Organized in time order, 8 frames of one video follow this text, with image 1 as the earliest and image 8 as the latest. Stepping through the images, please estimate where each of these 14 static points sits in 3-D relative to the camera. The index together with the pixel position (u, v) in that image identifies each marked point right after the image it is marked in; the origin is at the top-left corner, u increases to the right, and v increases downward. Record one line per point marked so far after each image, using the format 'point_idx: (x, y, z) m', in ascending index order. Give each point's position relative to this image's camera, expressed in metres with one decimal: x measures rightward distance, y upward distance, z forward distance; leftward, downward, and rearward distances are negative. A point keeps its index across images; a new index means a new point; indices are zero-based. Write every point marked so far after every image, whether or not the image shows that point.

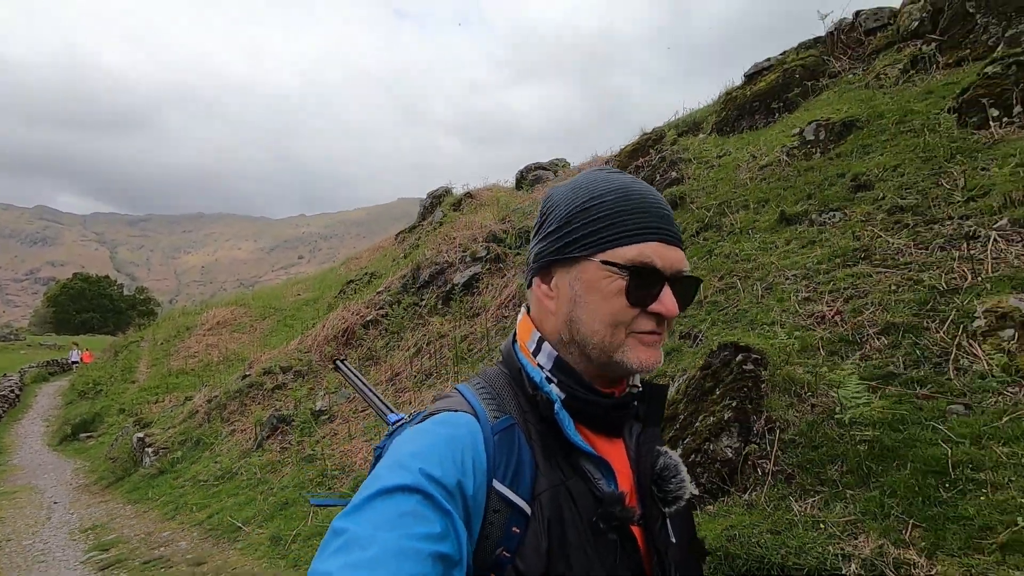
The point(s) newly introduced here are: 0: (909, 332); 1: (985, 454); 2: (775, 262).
0: (+2.5, -0.3, +3.3) m
1: (+2.1, -0.7, +2.4) m
2: (+2.4, +0.2, +4.8) m
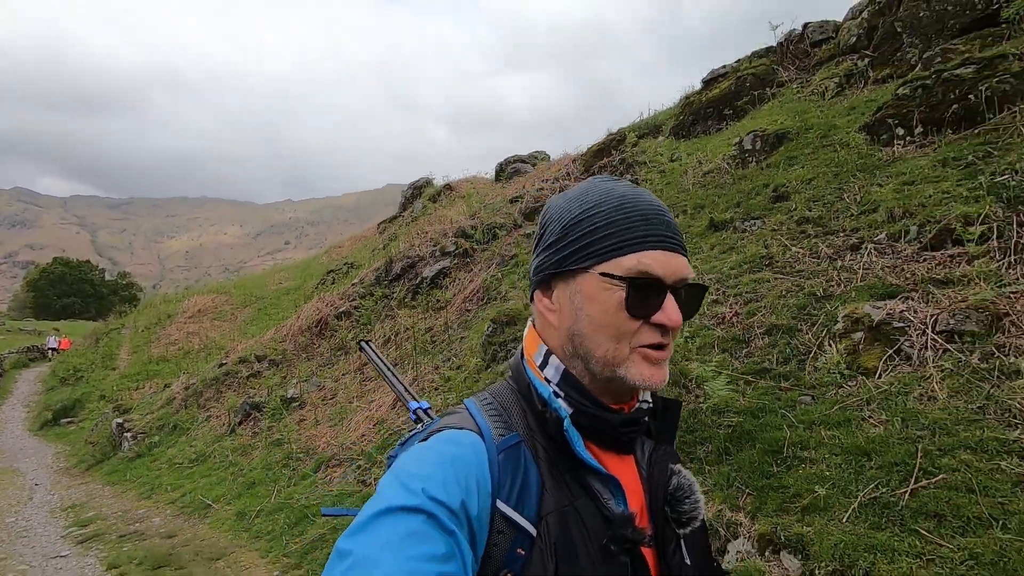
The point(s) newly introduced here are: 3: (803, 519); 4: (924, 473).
0: (+2.0, -0.3, +3.8) m
1: (+1.6, -0.8, +2.9) m
2: (+1.8, +0.2, +5.3) m
3: (+1.3, -1.1, +2.6) m
4: (+1.8, -0.8, +2.6) m
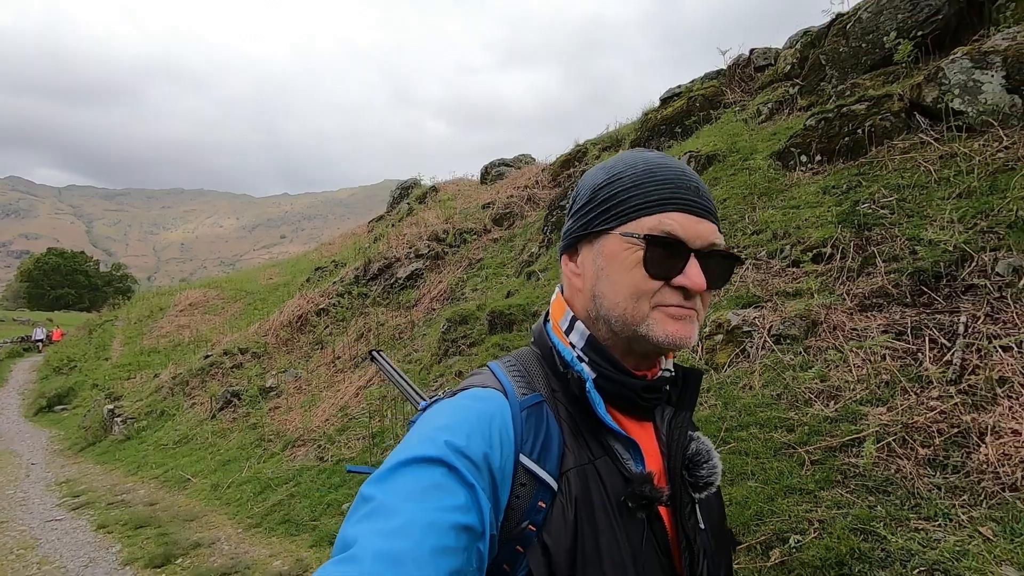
0: (+1.3, -0.4, +4.6) m
1: (+1.0, -0.9, +3.7) m
2: (+1.2, +0.1, +6.1) m
3: (+0.6, -1.2, +3.4) m
4: (+1.2, -0.9, +3.3) m
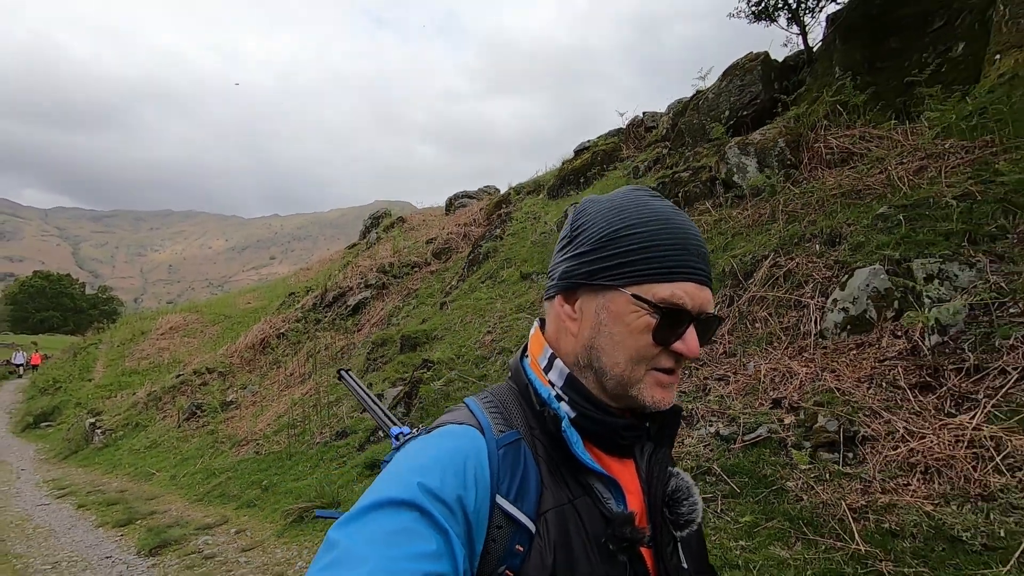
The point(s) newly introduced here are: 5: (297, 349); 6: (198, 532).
0: (-0.1, -0.7, +6.3) m
1: (-0.4, -1.2, +5.4) m
2: (-0.2, -0.3, +7.8) m
3: (-0.7, -1.5, +5.0) m
4: (-0.2, -1.2, +5.0) m
5: (-4.7, -1.3, +11.7) m
6: (-3.0, -2.3, +5.1) m
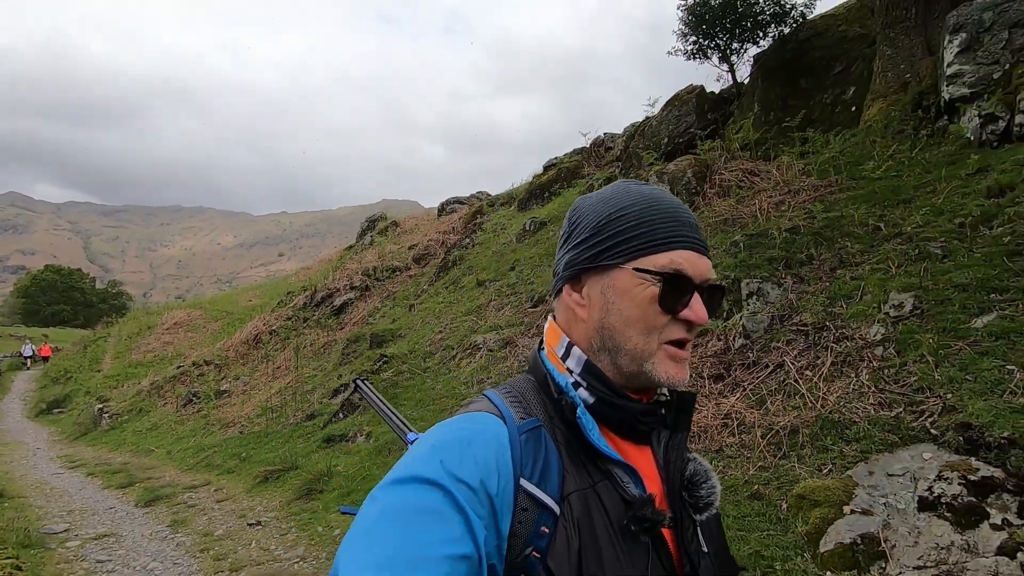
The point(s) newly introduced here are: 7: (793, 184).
0: (-0.9, -0.8, +7.4) m
1: (-1.2, -1.3, +6.5) m
2: (-1.0, -0.4, +8.9) m
3: (-1.6, -1.6, +6.1) m
4: (-1.0, -1.3, +6.1) m
5: (-5.4, -1.3, +12.9) m
6: (-3.8, -2.4, +6.3) m
7: (+3.3, +1.2, +6.3) m
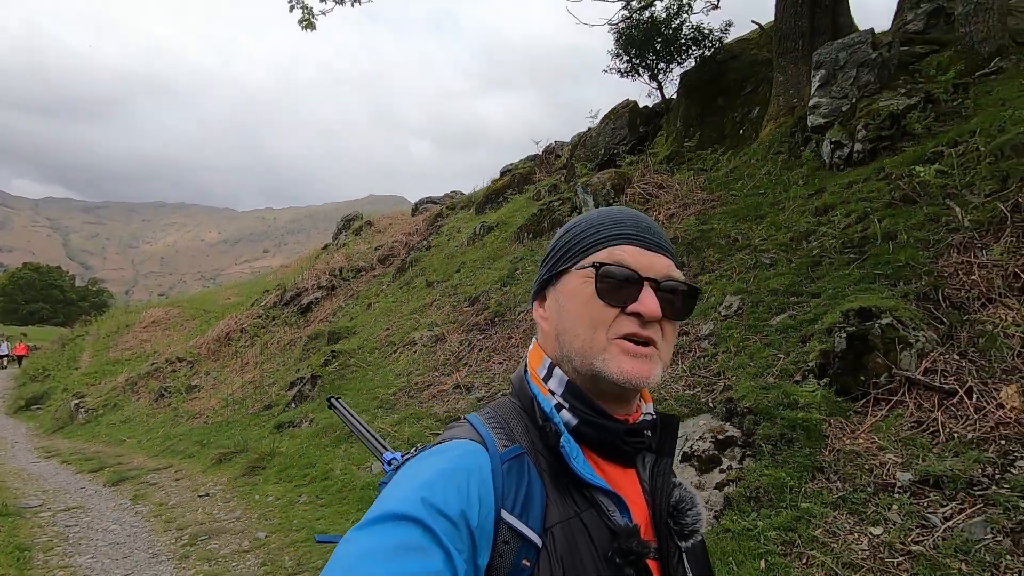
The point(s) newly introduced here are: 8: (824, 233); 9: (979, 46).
0: (-1.8, -0.9, +8.2) m
1: (-2.2, -1.3, +7.3) m
2: (-2.0, -0.4, +9.7) m
3: (-2.5, -1.6, +7.0) m
4: (-1.9, -1.3, +6.9) m
5: (-6.5, -1.3, +13.6) m
6: (-4.8, -2.4, +7.1) m
7: (+2.3, +1.2, +7.2) m
8: (+2.9, +0.5, +5.0) m
9: (+5.1, +2.6, +5.8) m
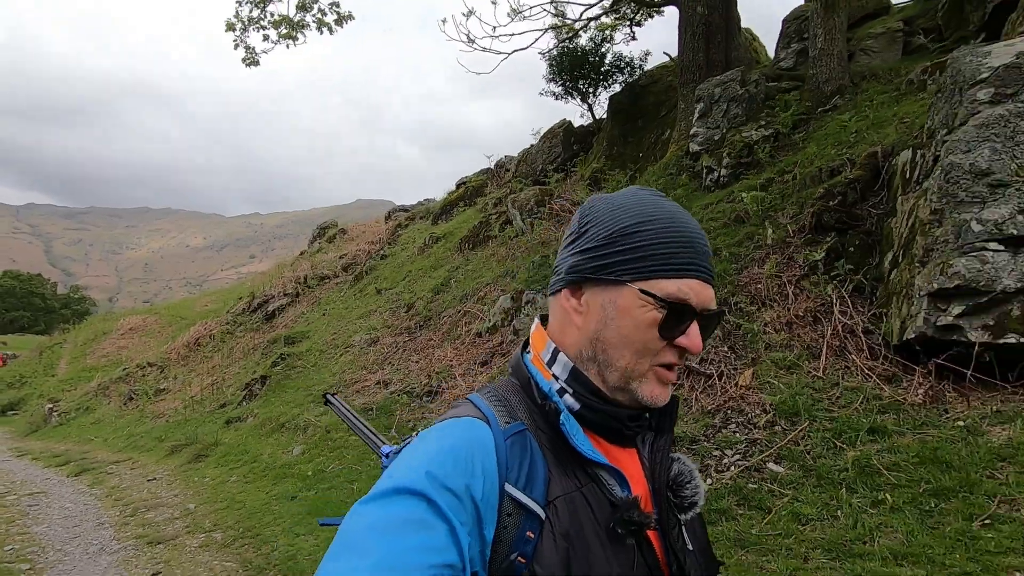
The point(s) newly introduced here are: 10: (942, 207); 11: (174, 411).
0: (-3.0, -1.0, +9.0) m
1: (-3.3, -1.4, +8.1) m
2: (-3.2, -0.5, +10.5) m
3: (-3.6, -1.7, +7.8) m
4: (-3.1, -1.5, +7.8) m
5: (-7.8, -1.5, +14.3) m
6: (-5.9, -2.6, +7.8) m
7: (+1.2, +1.1, +8.1) m
8: (+1.8, +0.4, +5.9) m
9: (+3.9, +2.6, +6.8) m
10: (+2.7, +0.5, +3.4) m
11: (-6.5, -2.4, +10.4) m
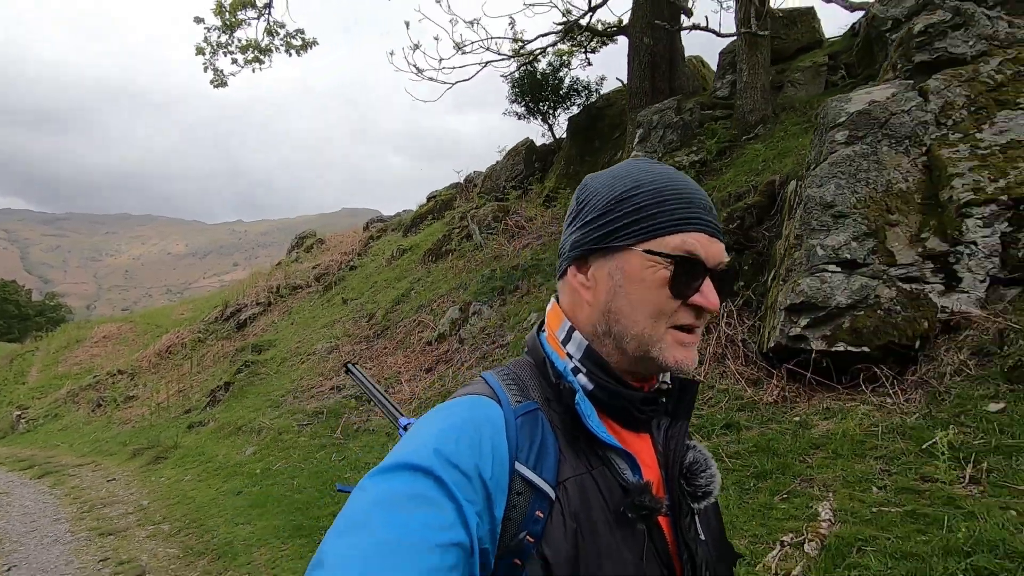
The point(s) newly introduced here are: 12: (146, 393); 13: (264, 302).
0: (-3.7, -1.2, +9.4) m
1: (-4.0, -1.6, +8.5) m
2: (-4.0, -0.7, +10.9) m
3: (-4.4, -1.9, +8.1) m
4: (-3.8, -1.6, +8.1) m
5: (-8.7, -1.8, +14.5) m
6: (-6.6, -2.7, +8.1) m
7: (+0.5, +0.9, +8.6) m
8: (+1.1, +0.3, +6.4) m
9: (+3.2, +2.4, +7.4) m
10: (+2.1, +0.4, +3.9) m
11: (-7.3, -2.5, +10.6) m
12: (-8.5, -2.5, +12.5) m
13: (-7.2, -0.4, +15.7) m
